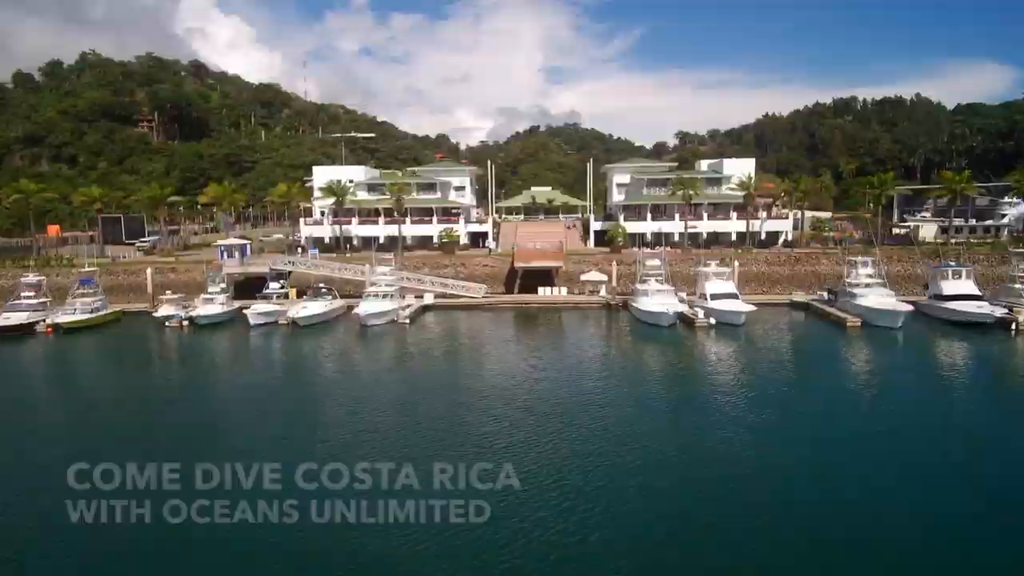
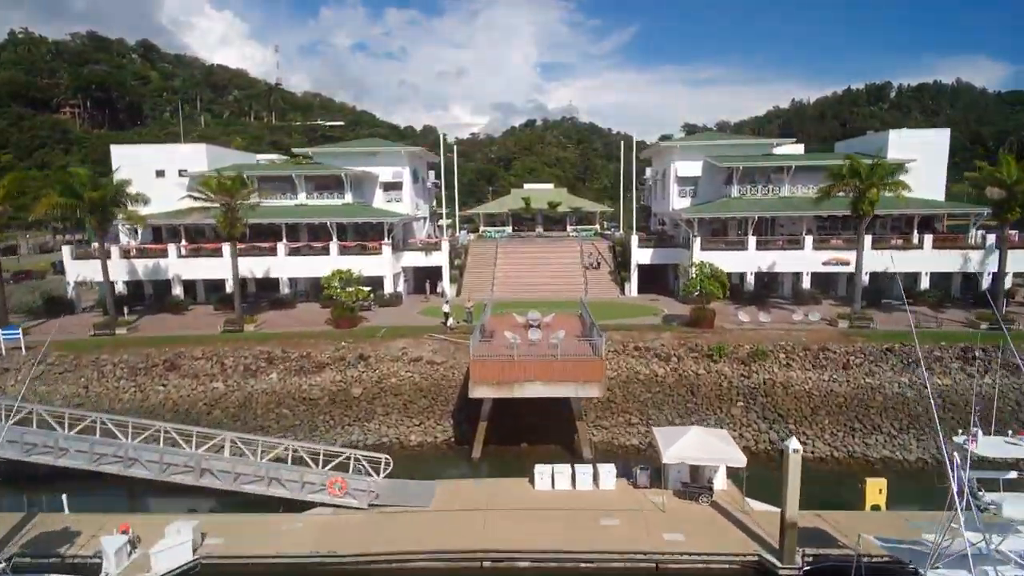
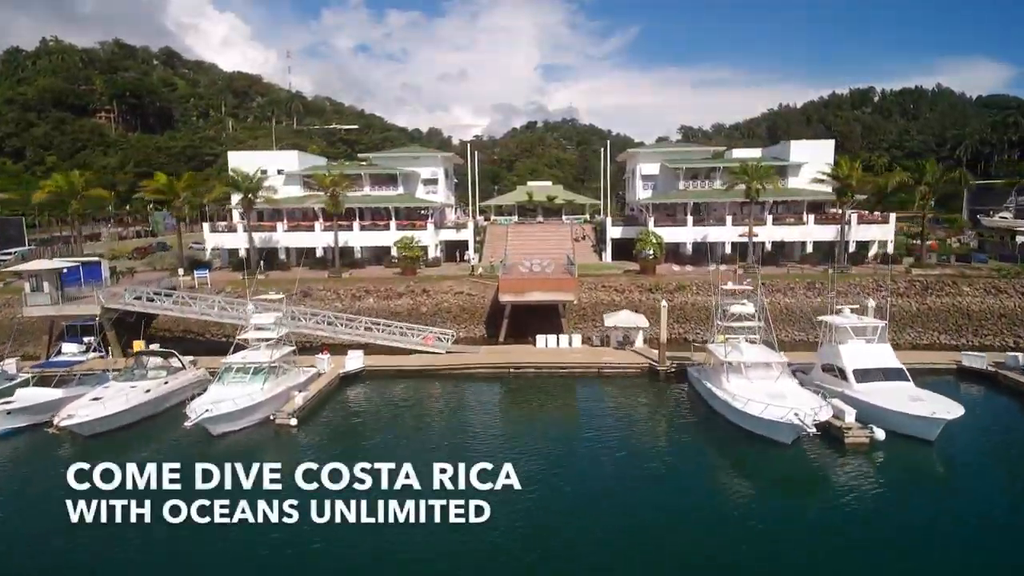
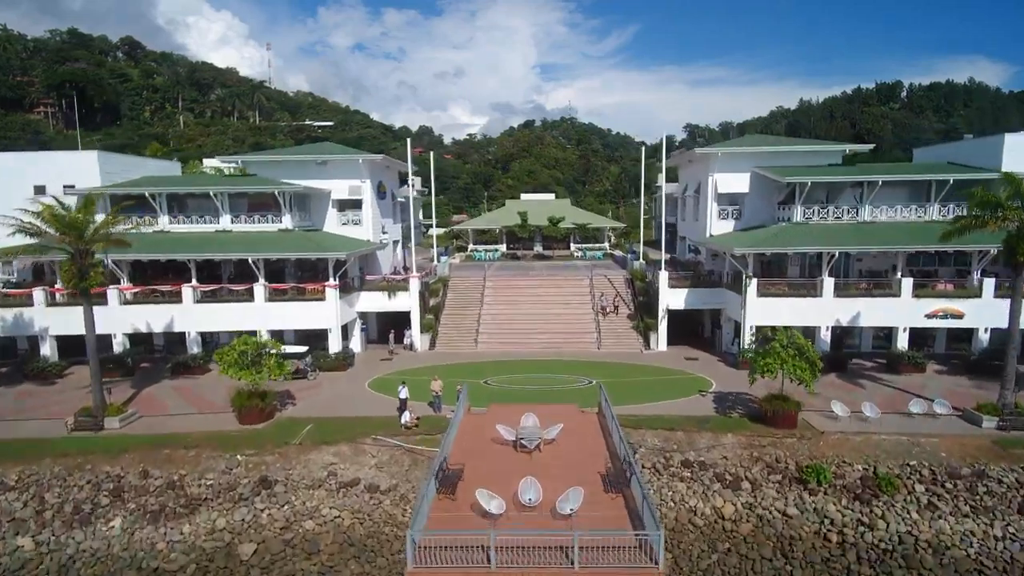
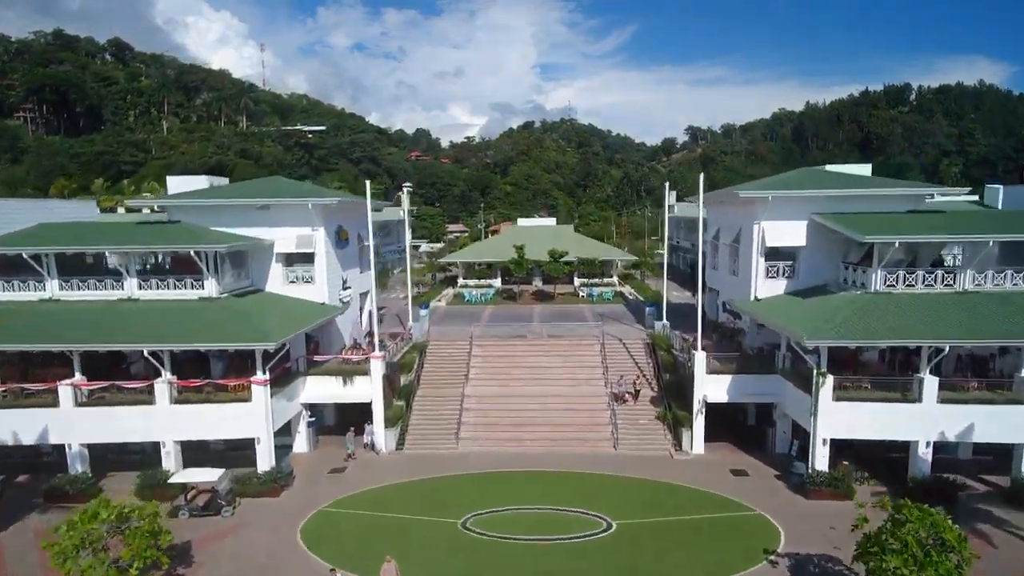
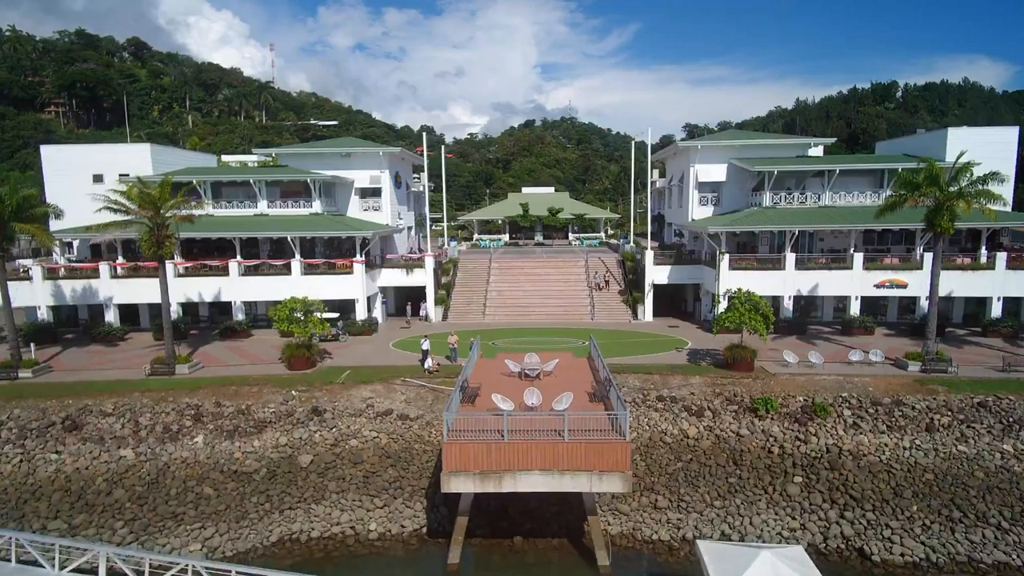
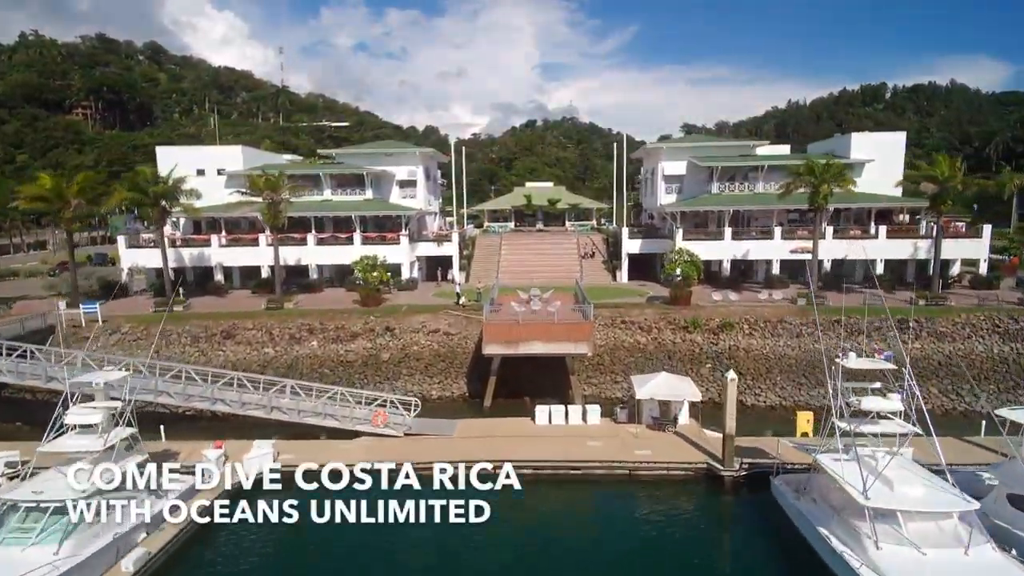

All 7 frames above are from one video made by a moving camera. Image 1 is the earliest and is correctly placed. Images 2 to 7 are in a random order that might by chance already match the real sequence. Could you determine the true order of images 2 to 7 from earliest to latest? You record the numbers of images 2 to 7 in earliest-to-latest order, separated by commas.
3, 7, 2, 6, 4, 5
